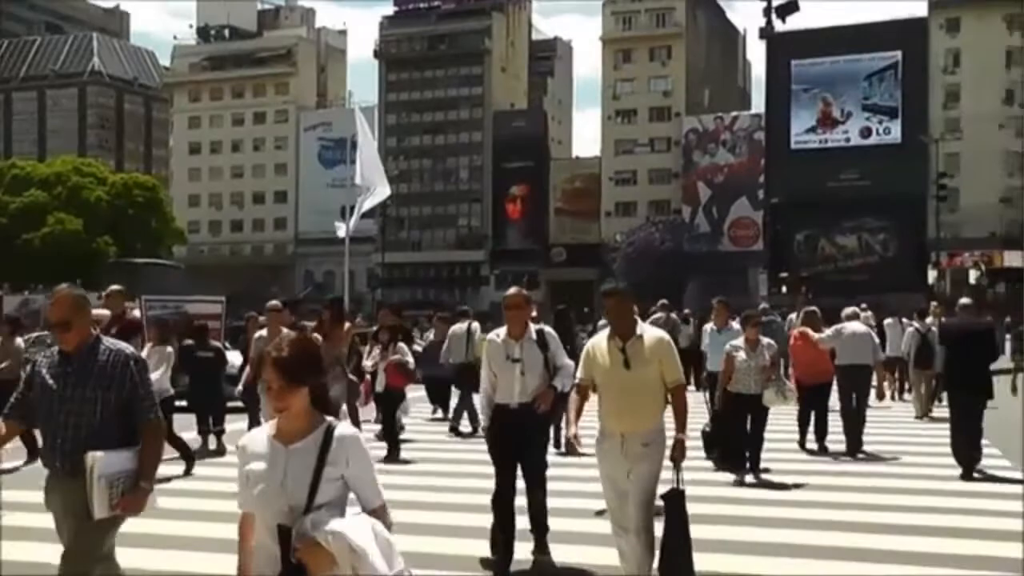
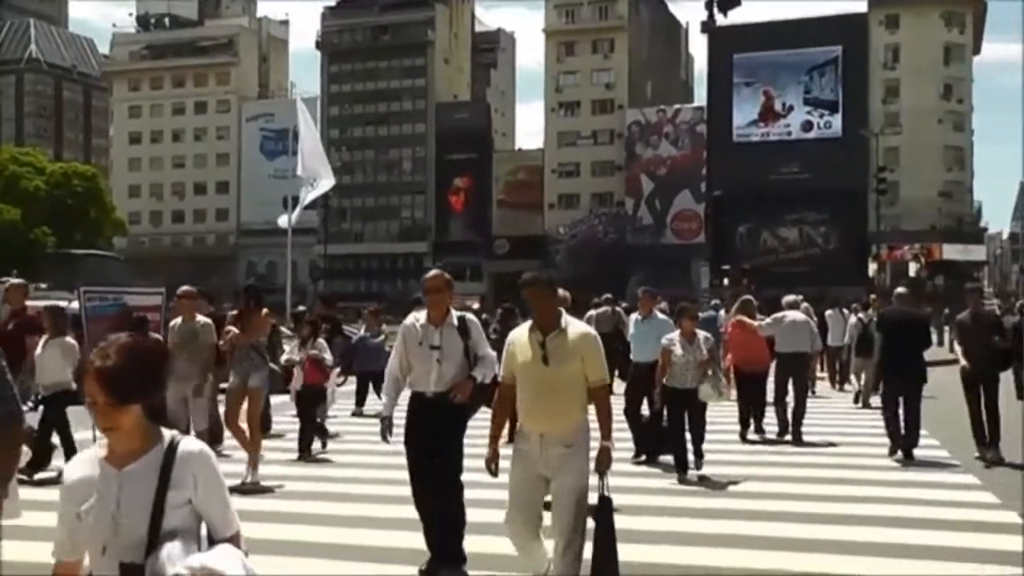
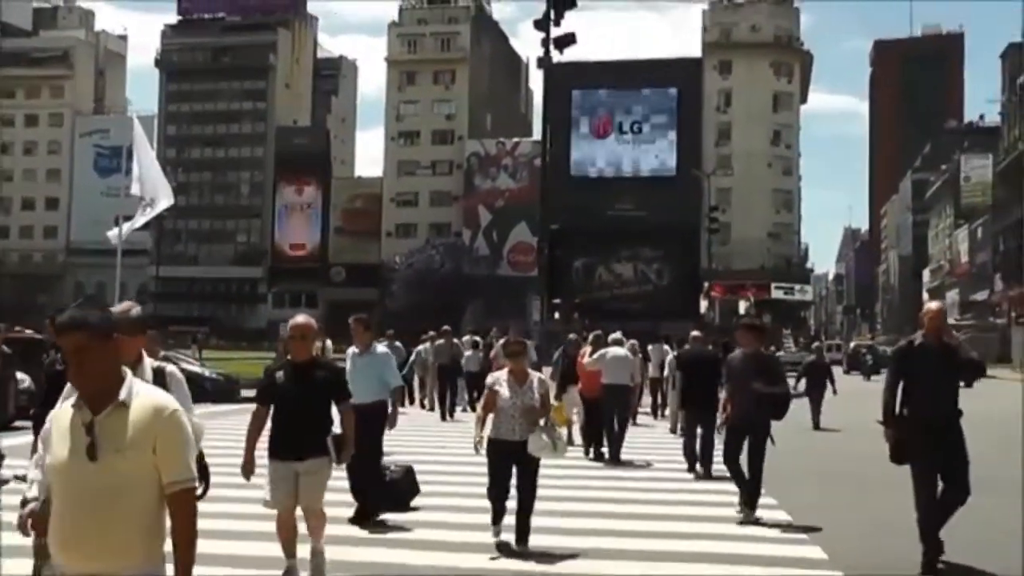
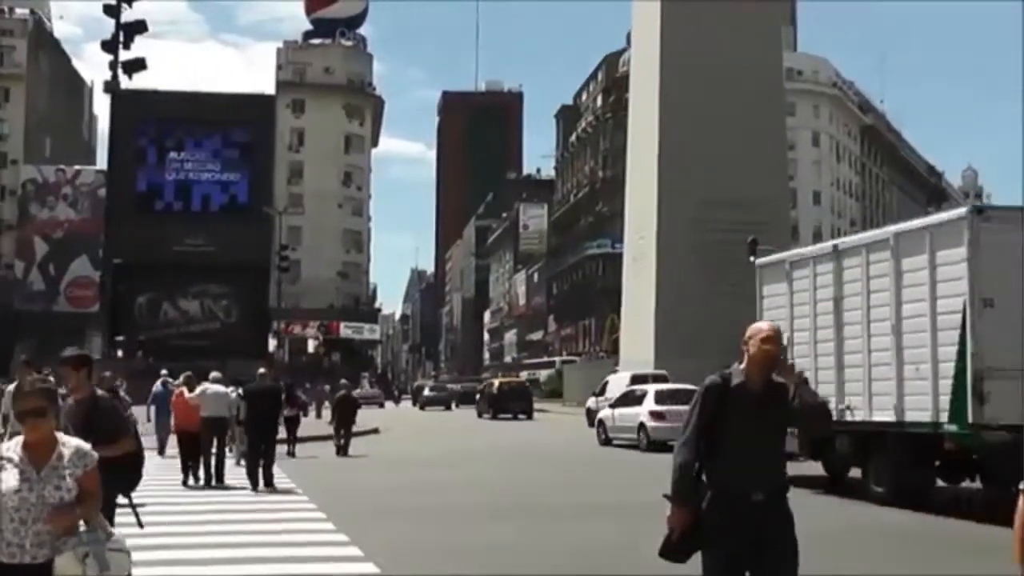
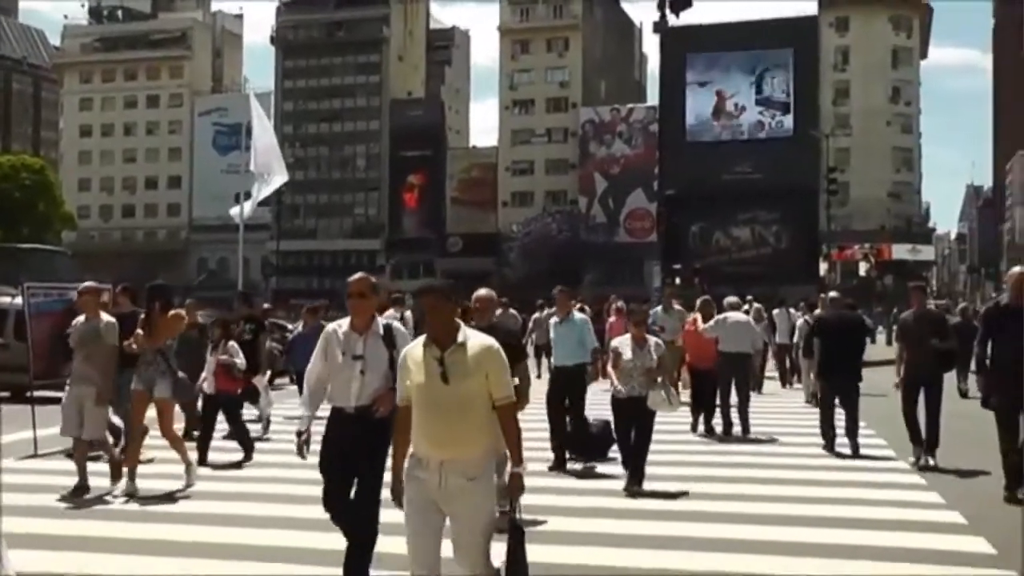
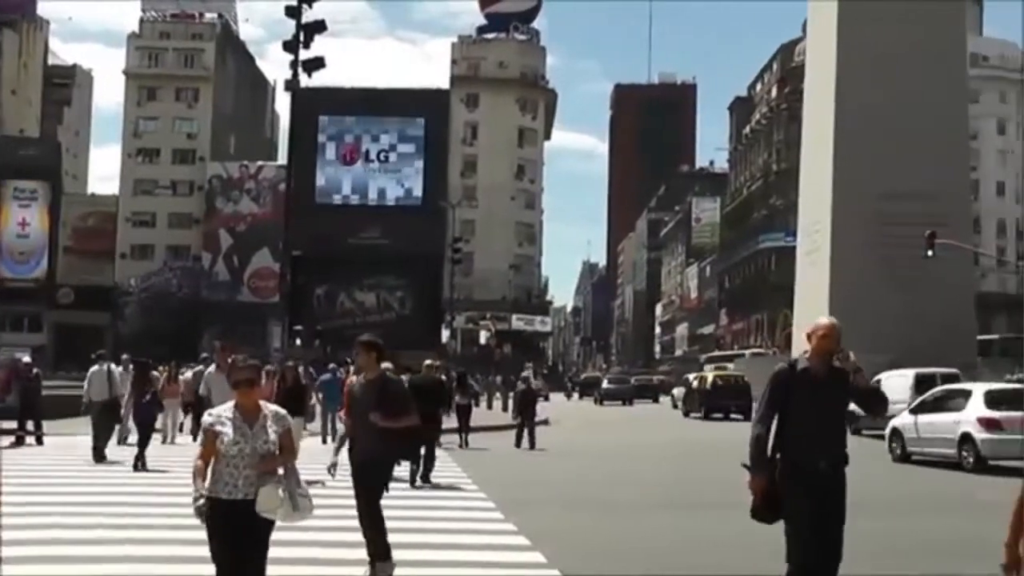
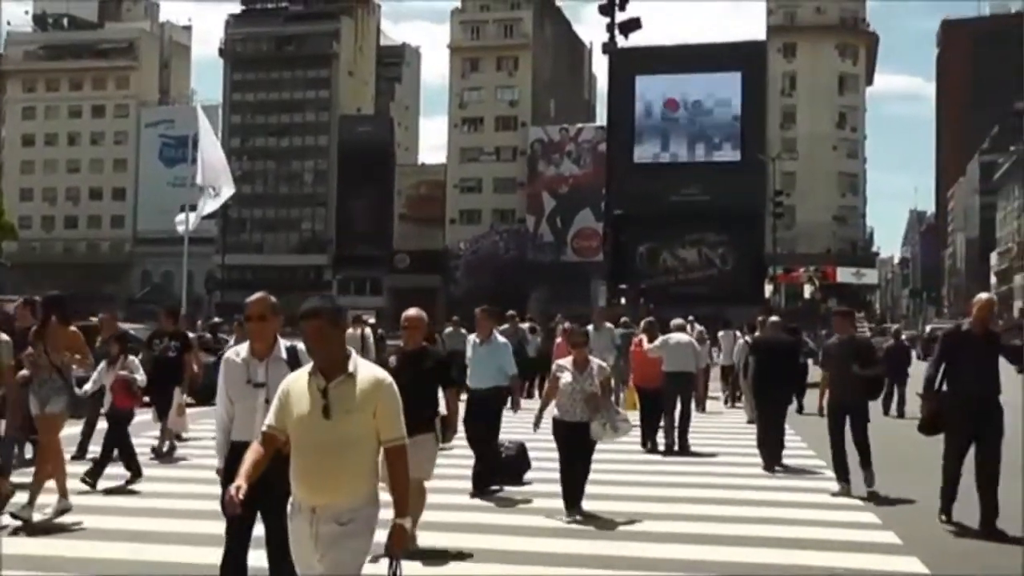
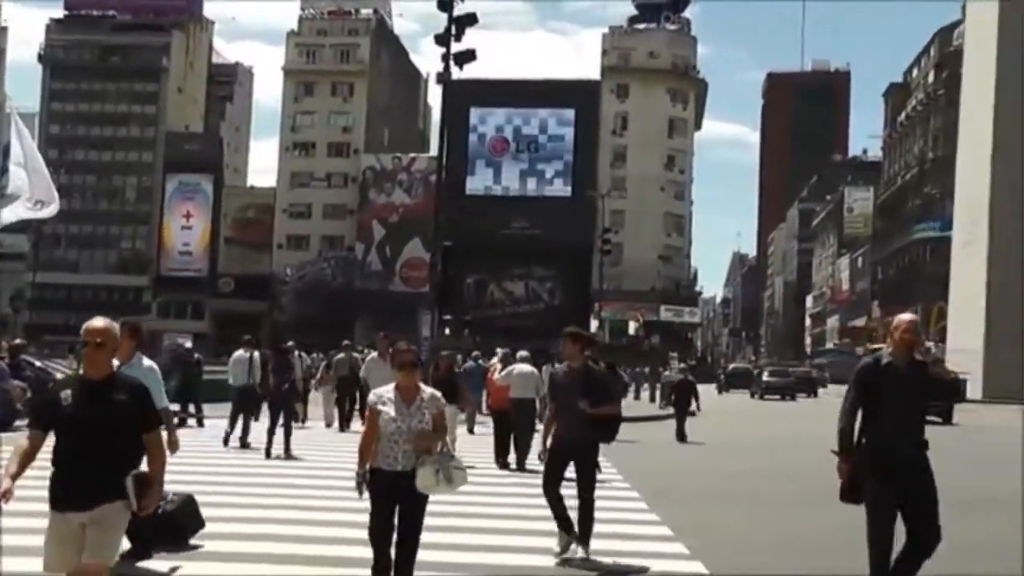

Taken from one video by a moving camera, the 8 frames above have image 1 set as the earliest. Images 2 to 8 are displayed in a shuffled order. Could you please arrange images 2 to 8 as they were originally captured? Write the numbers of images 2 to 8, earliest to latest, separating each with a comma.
2, 5, 7, 3, 8, 6, 4
